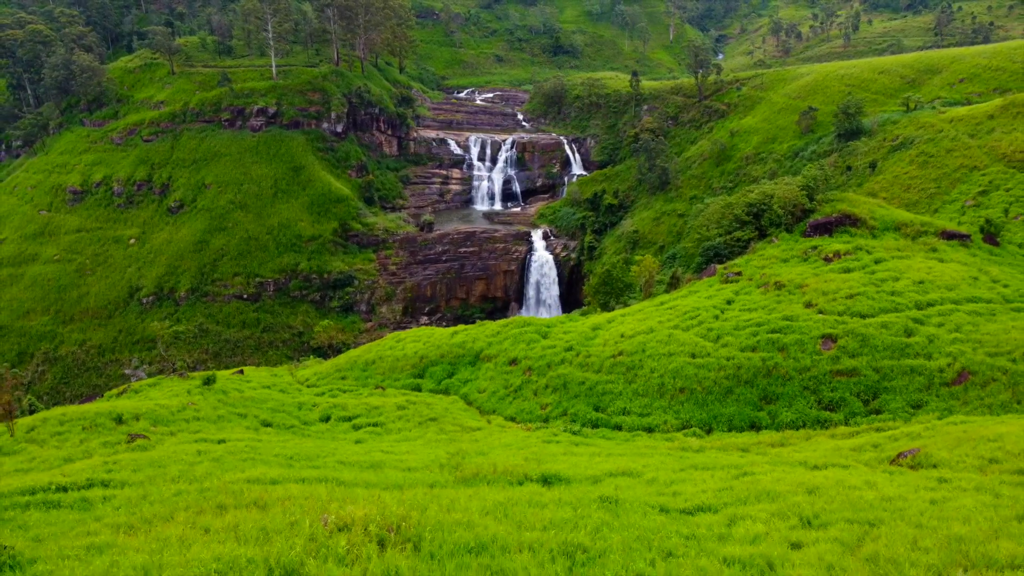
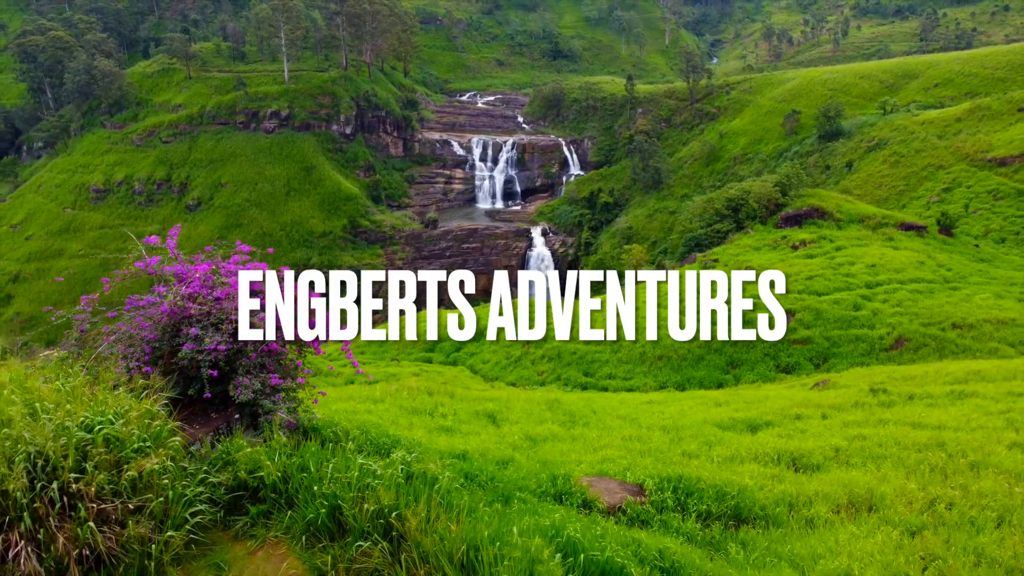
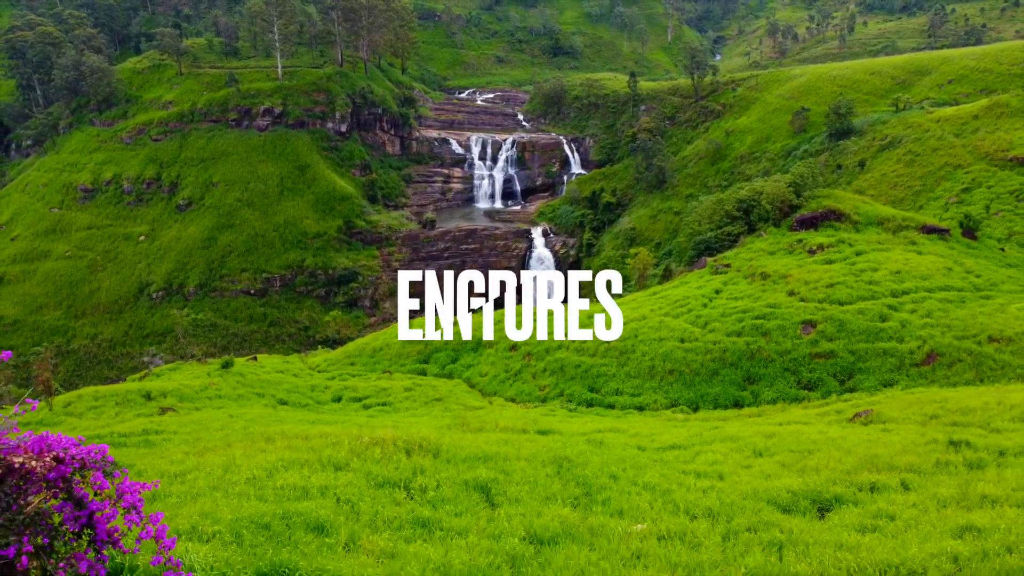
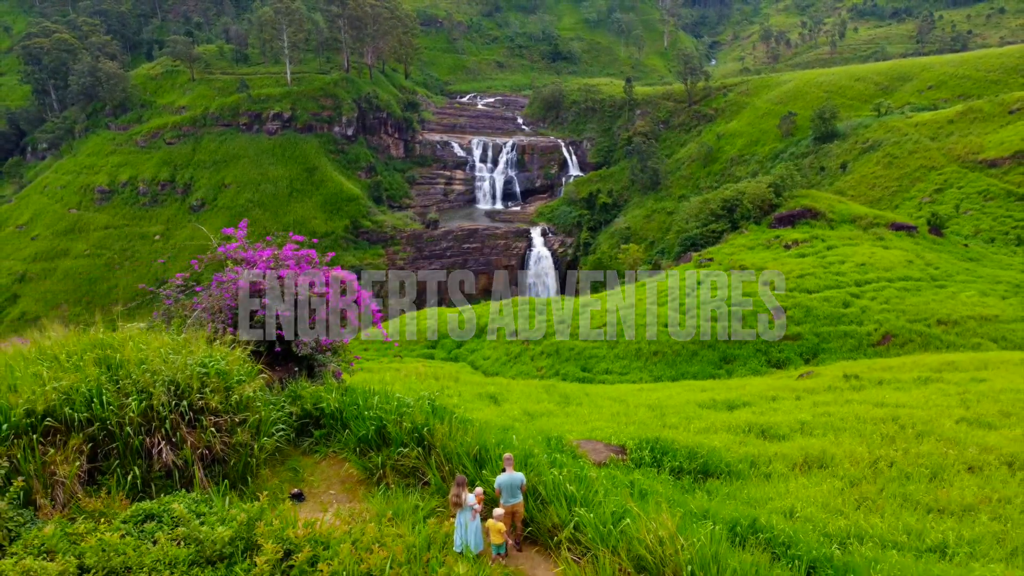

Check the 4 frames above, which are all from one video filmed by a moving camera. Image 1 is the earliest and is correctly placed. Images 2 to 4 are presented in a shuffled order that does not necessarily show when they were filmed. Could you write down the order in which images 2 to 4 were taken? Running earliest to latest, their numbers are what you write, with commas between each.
3, 2, 4
